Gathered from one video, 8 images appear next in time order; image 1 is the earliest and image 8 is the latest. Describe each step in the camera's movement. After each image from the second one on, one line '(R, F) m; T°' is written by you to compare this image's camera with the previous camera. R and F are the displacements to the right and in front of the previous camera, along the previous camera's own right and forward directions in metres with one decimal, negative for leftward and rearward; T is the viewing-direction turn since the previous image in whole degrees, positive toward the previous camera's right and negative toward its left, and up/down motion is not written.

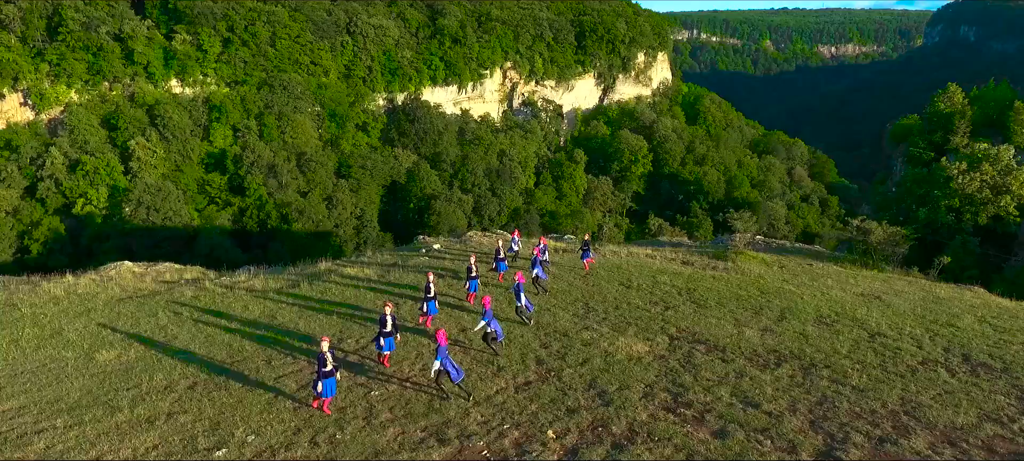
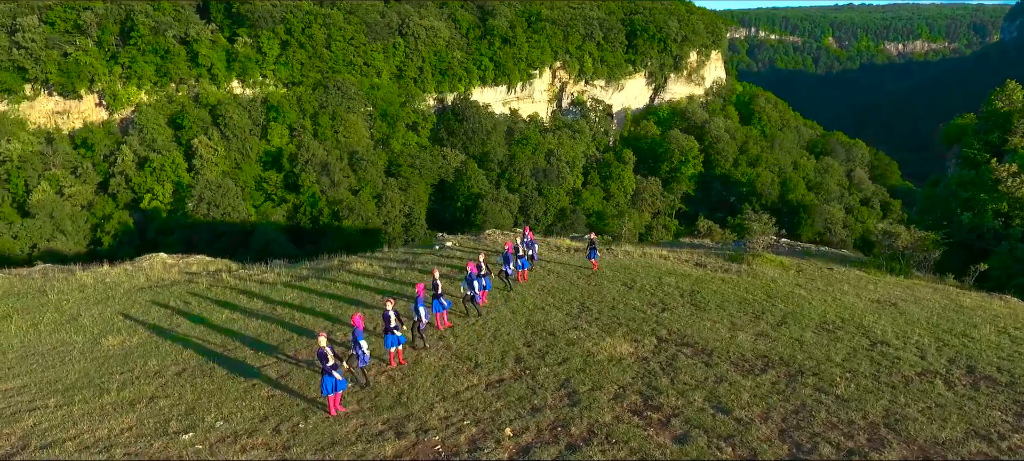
(+1.4, +0.1) m; -5°
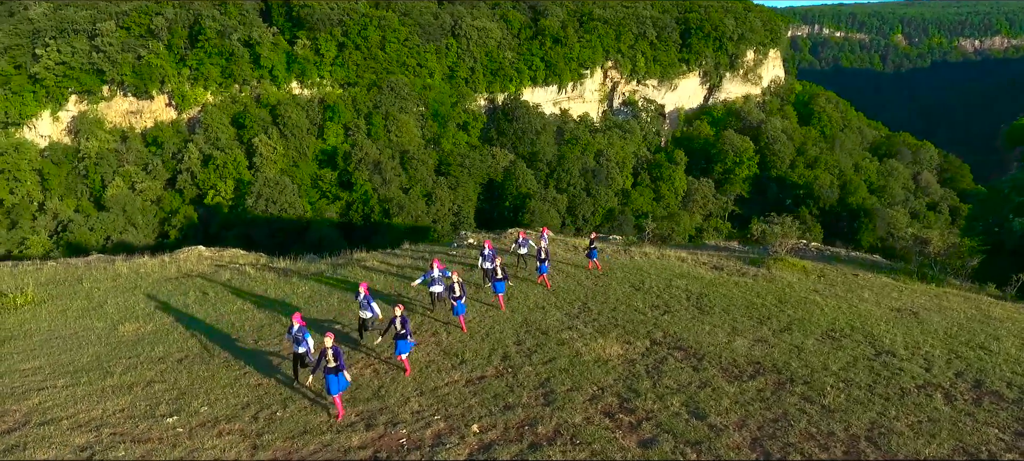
(+1.3, 0.0) m; -5°
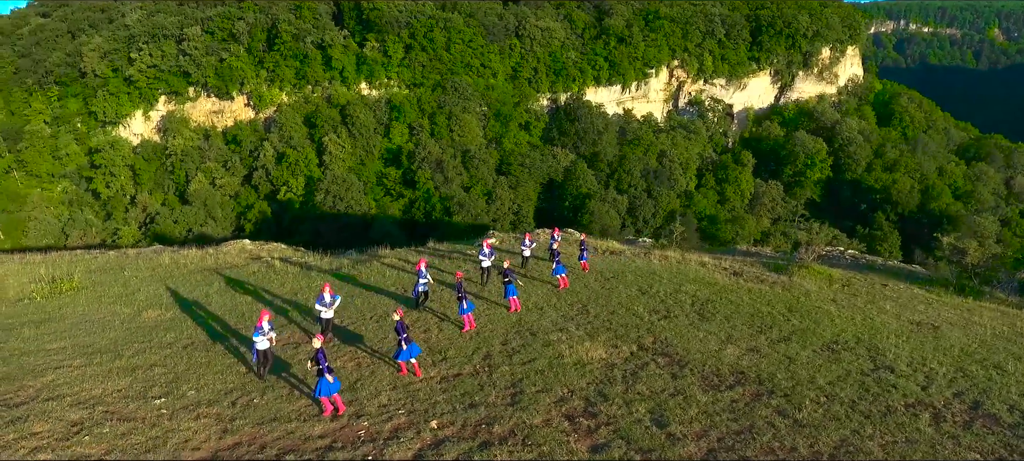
(+1.6, 0.0) m; -6°
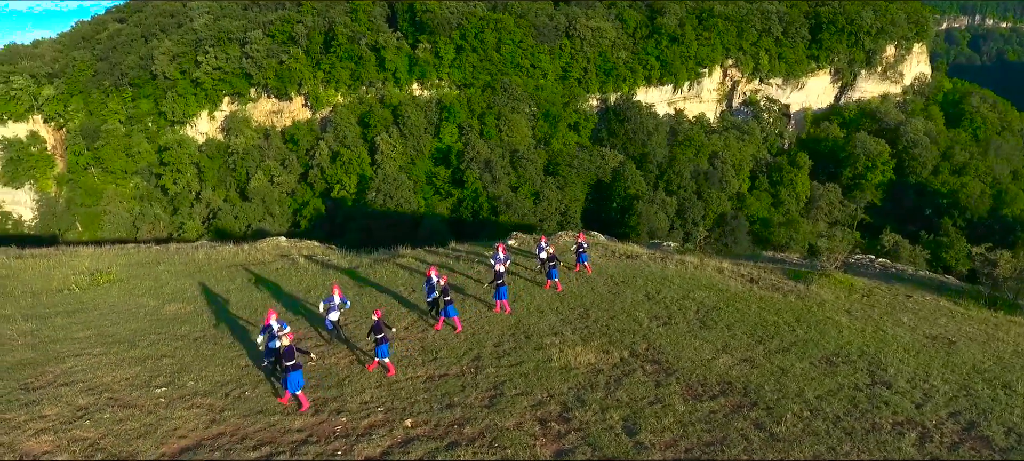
(+1.2, -0.1) m; -5°
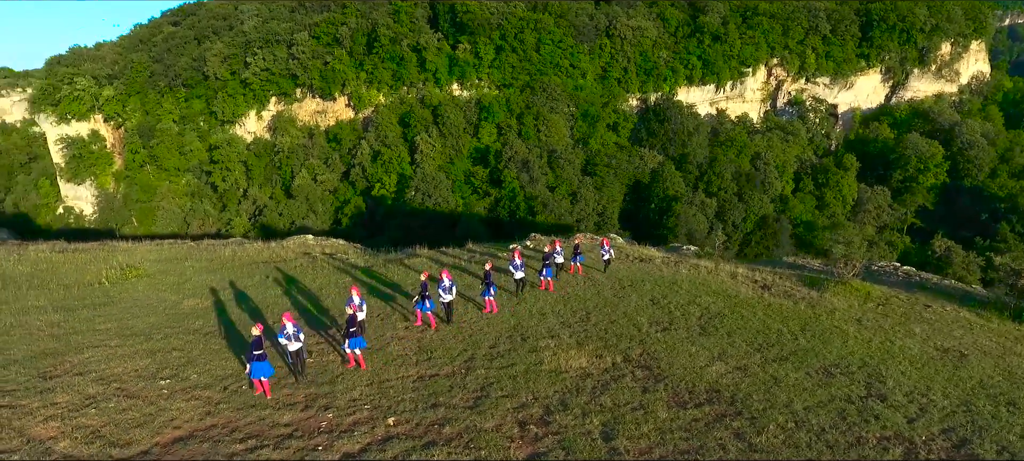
(+1.0, -0.1) m; -4°
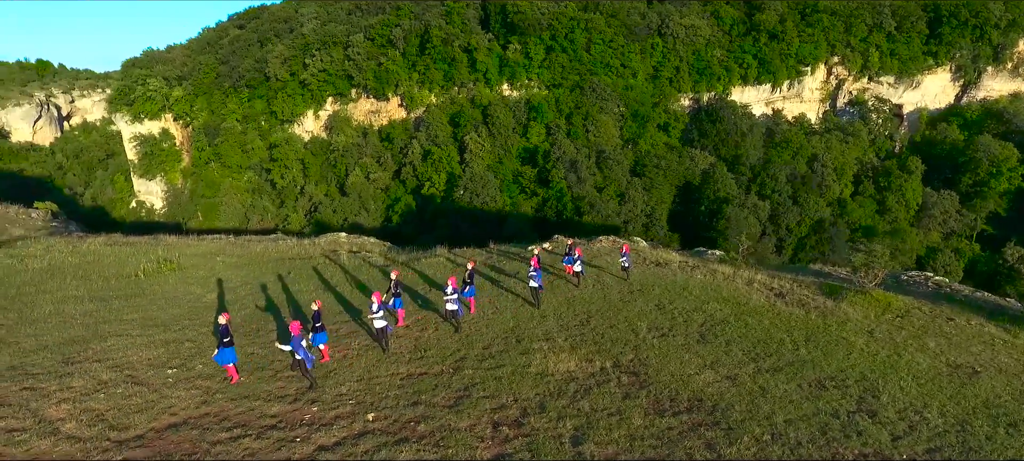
(+1.2, -0.1) m; -5°
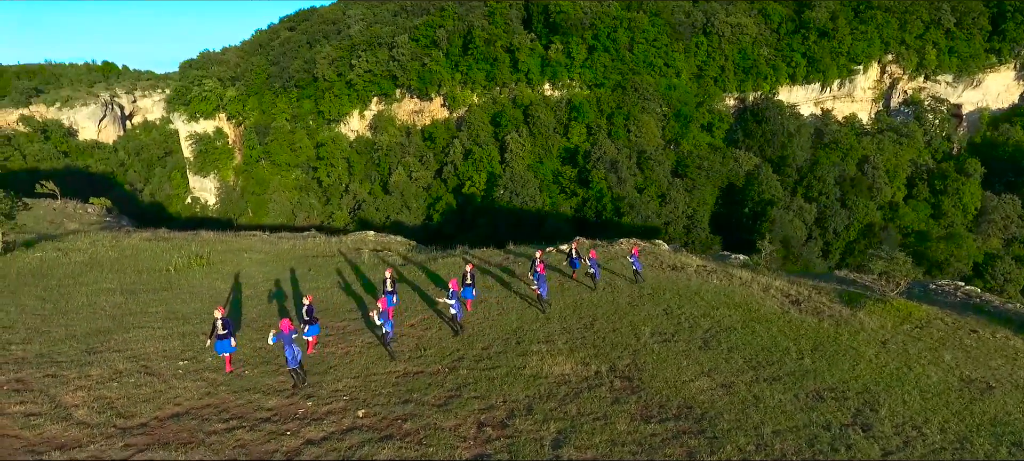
(+0.9, -0.1) m; -4°
